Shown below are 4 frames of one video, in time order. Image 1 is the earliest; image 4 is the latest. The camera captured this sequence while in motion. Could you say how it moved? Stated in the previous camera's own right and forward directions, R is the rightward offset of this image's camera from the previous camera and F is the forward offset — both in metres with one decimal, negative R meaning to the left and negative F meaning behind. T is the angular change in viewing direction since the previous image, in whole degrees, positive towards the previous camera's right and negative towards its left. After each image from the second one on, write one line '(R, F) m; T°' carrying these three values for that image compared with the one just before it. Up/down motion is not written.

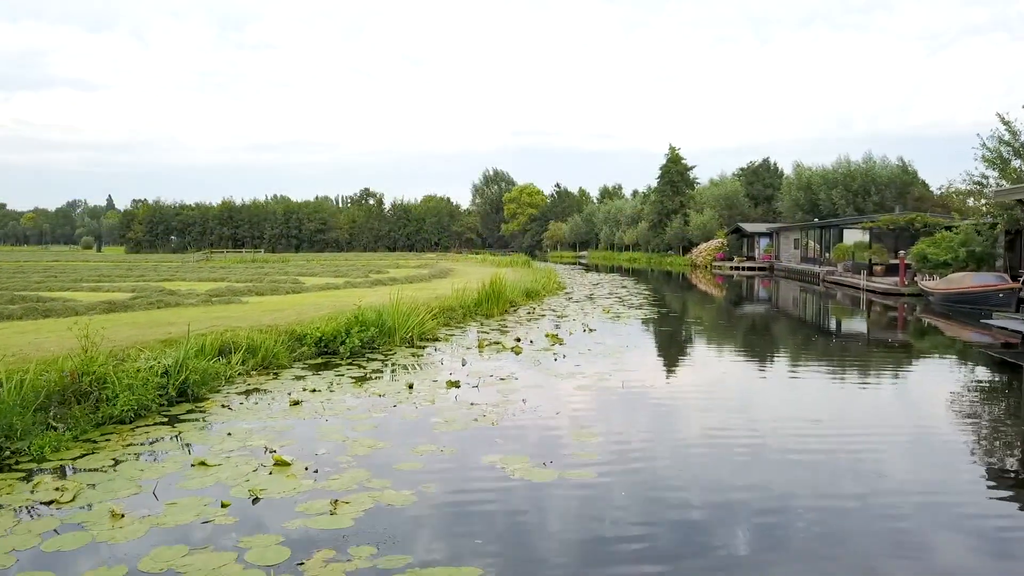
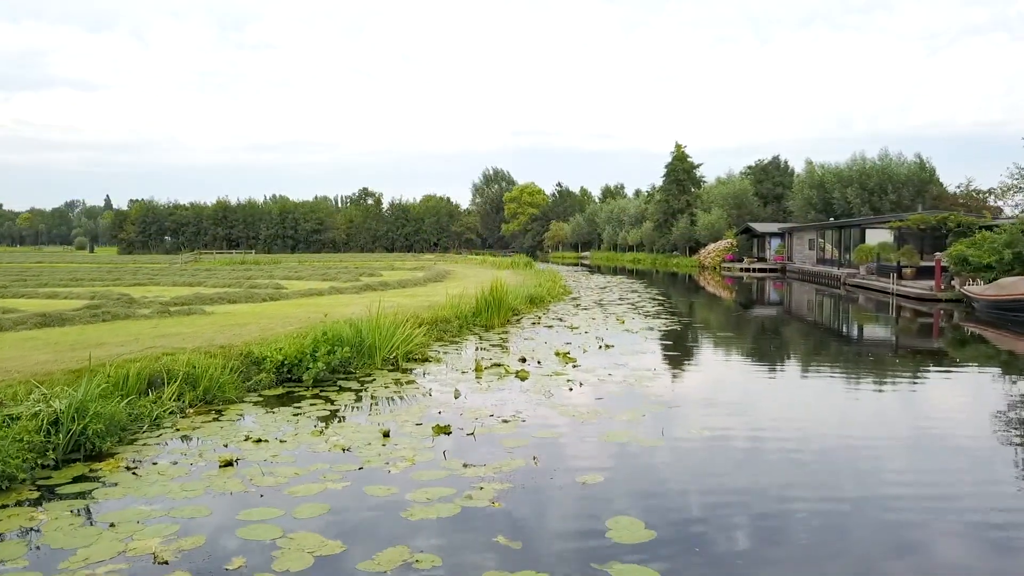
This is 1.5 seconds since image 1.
(0.0, +1.9) m; 0°
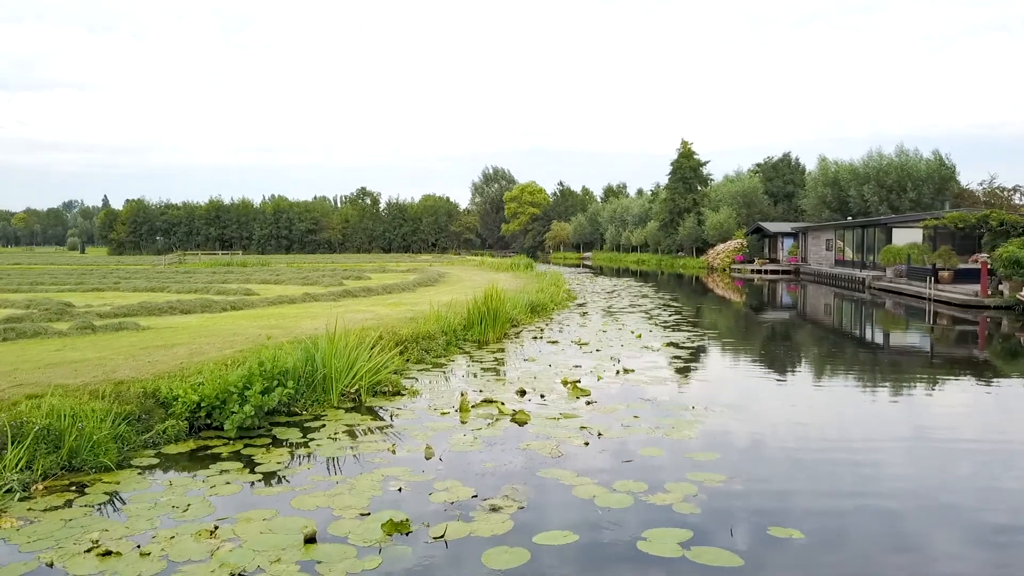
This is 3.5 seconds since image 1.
(0.0, +2.2) m; 0°
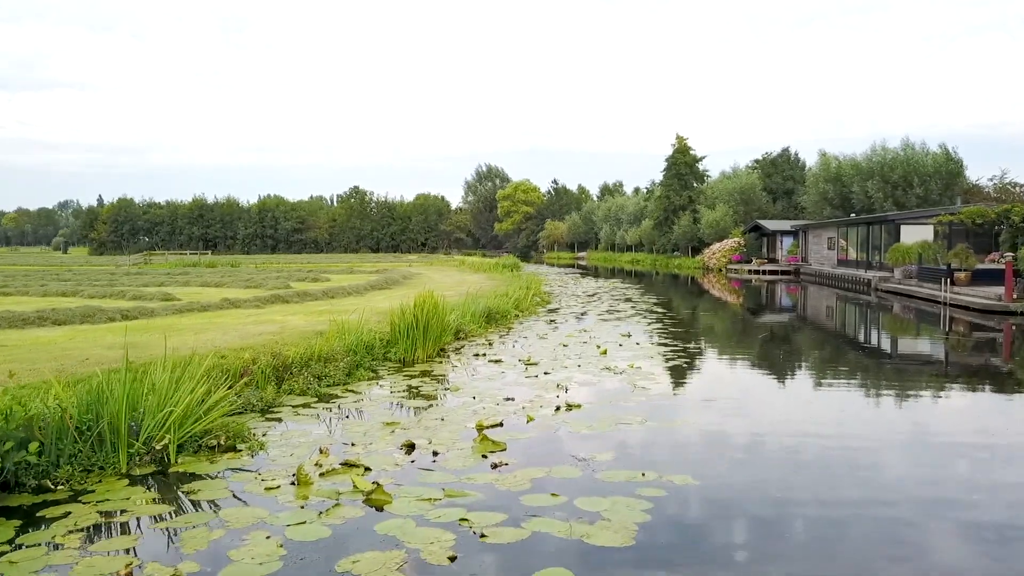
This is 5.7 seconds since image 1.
(+0.6, +2.3) m; 0°
